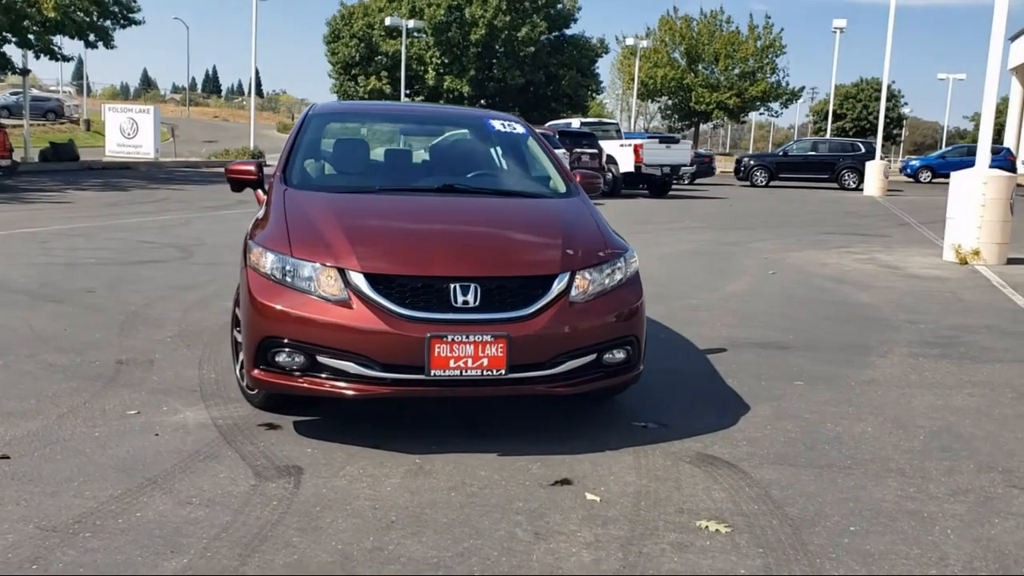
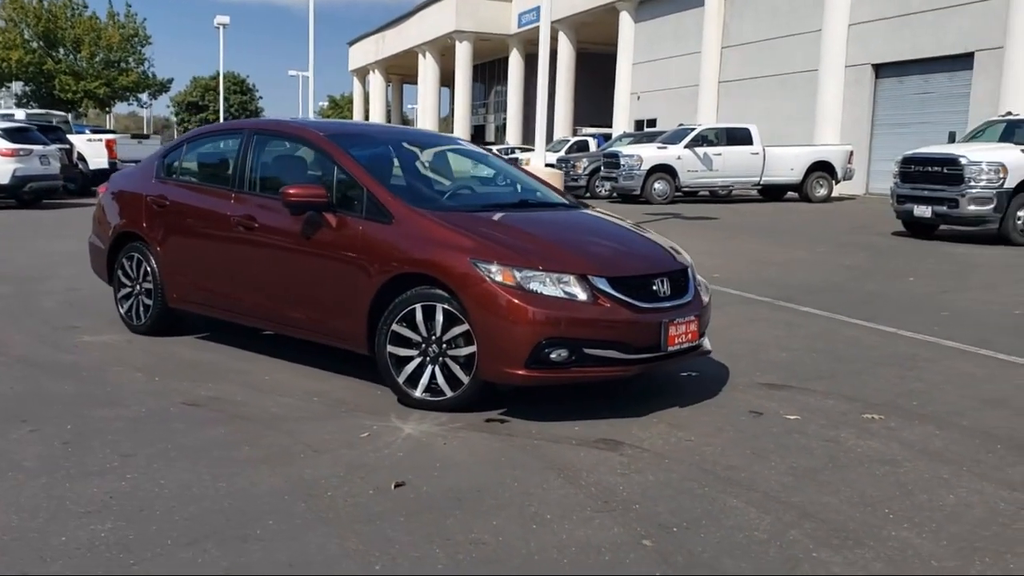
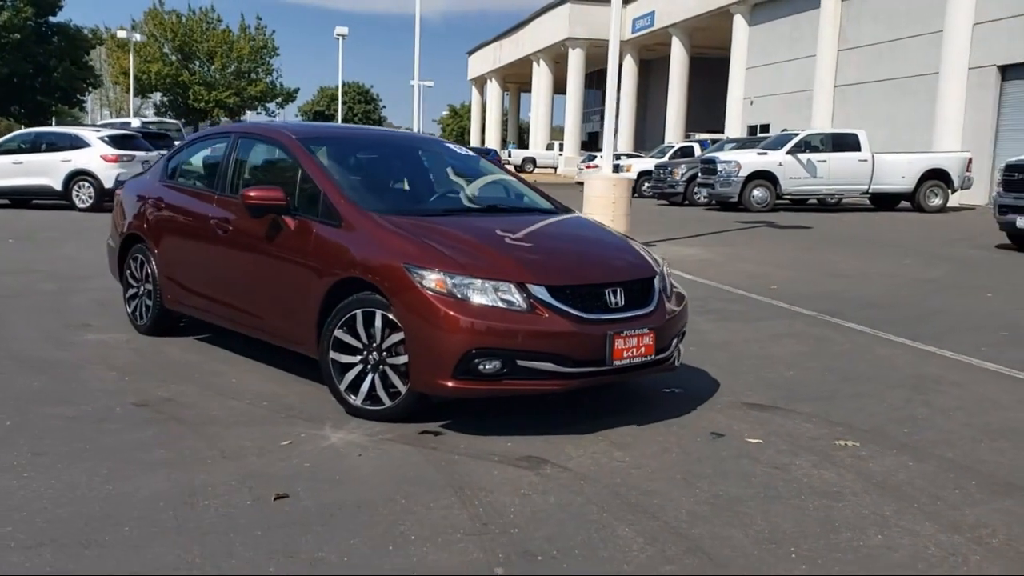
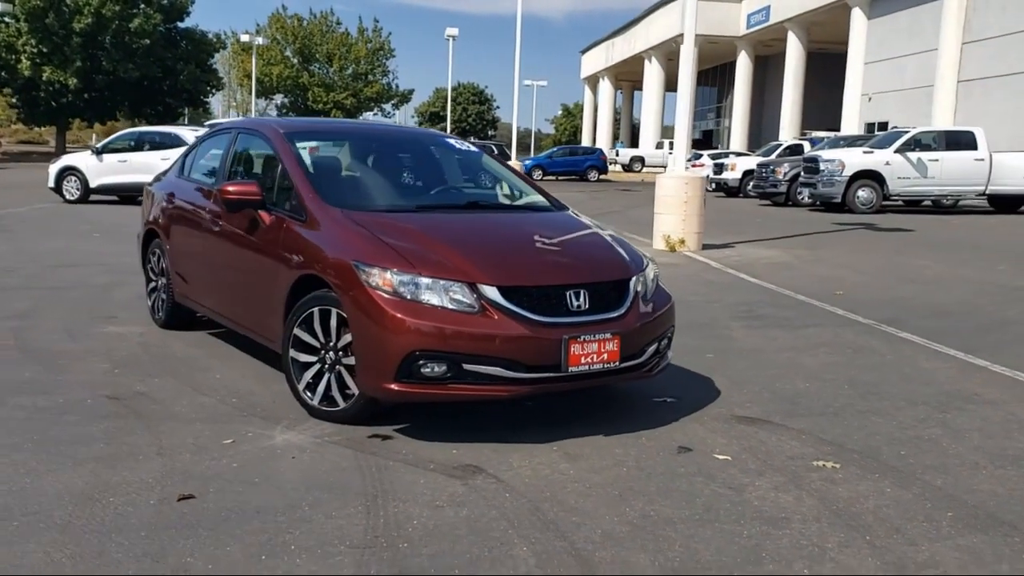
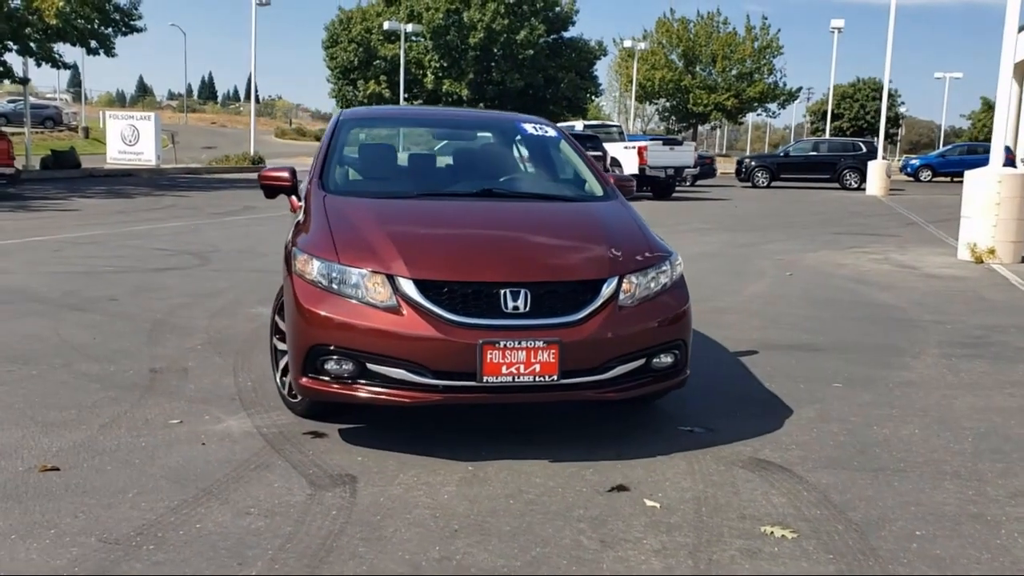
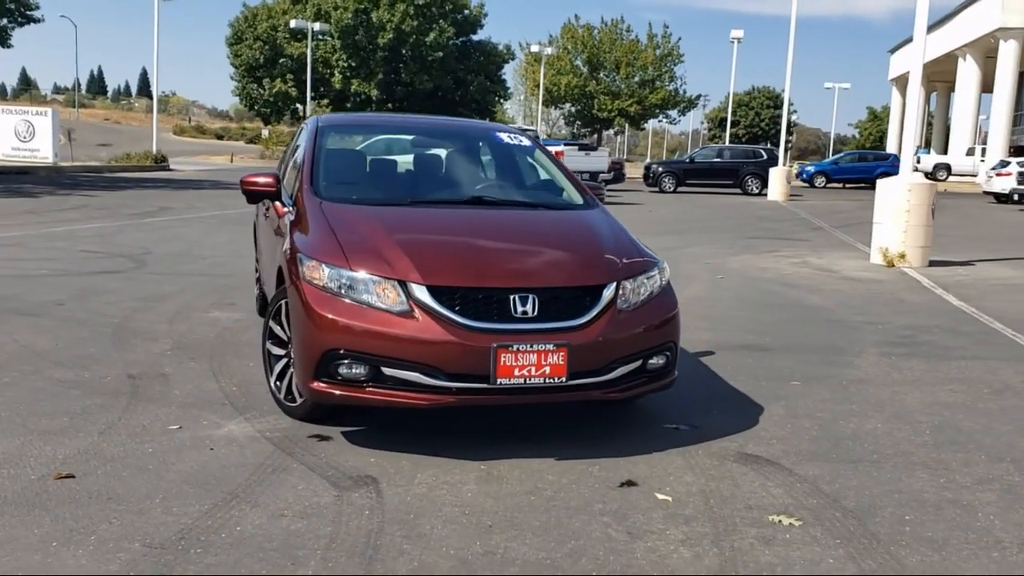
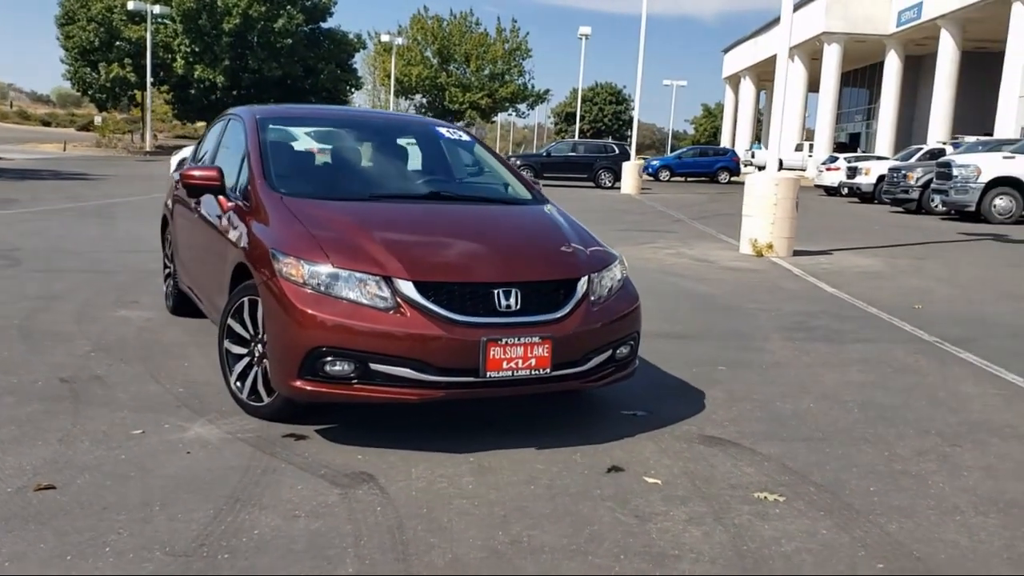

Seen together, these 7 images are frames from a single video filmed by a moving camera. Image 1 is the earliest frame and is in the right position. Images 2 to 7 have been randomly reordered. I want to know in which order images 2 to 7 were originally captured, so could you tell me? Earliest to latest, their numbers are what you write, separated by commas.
5, 6, 7, 4, 3, 2
